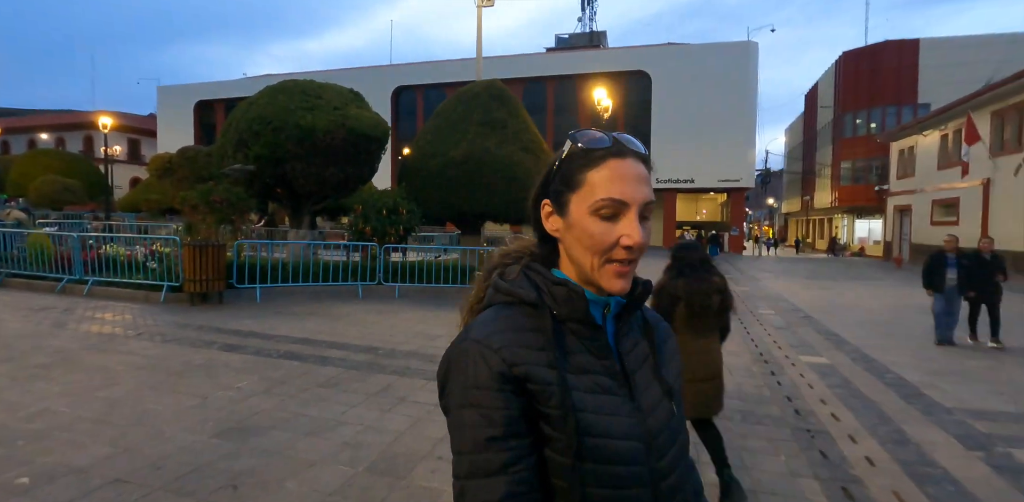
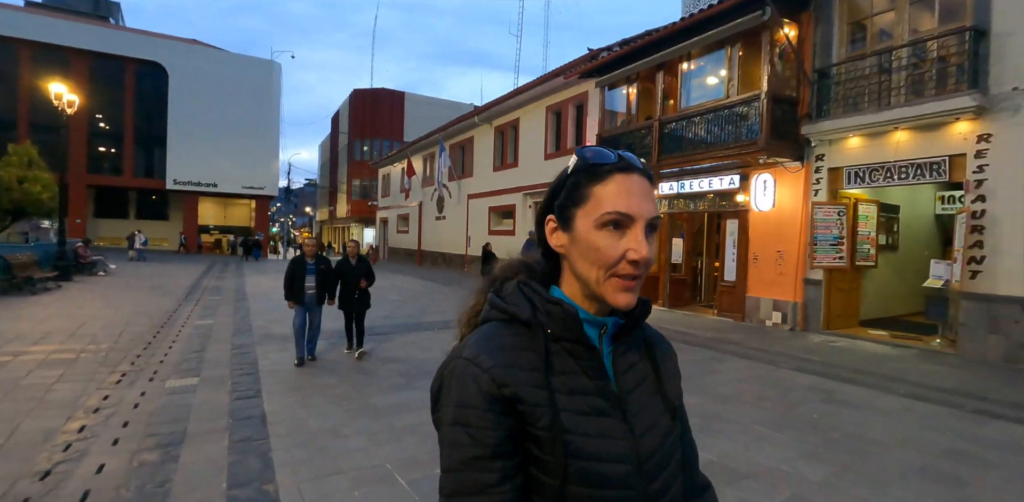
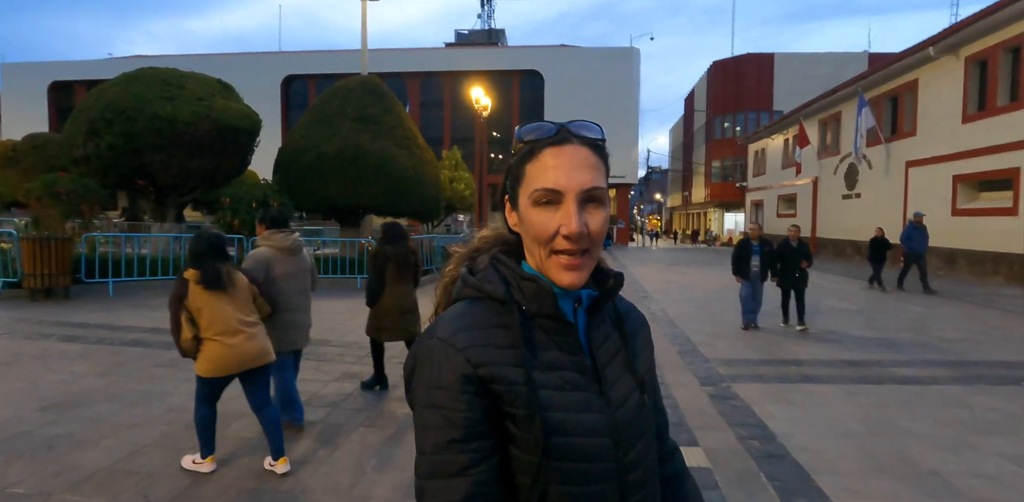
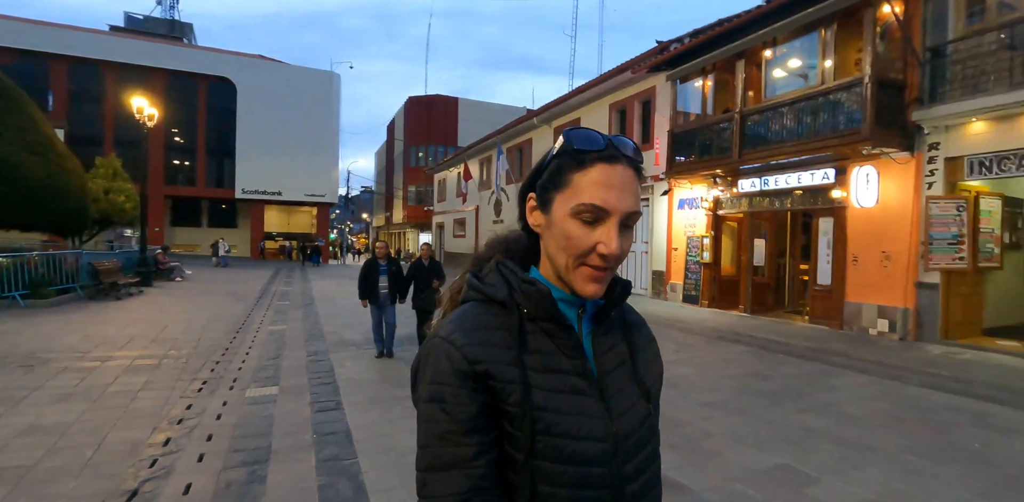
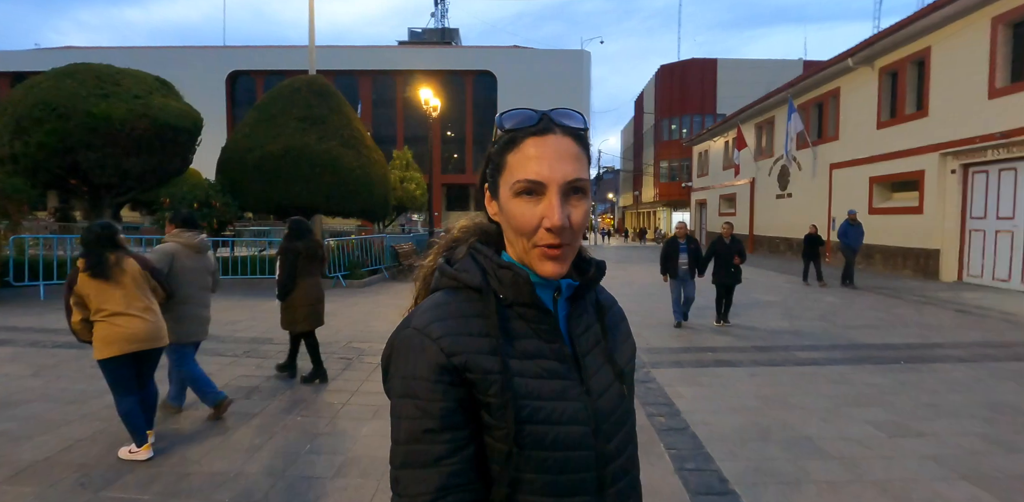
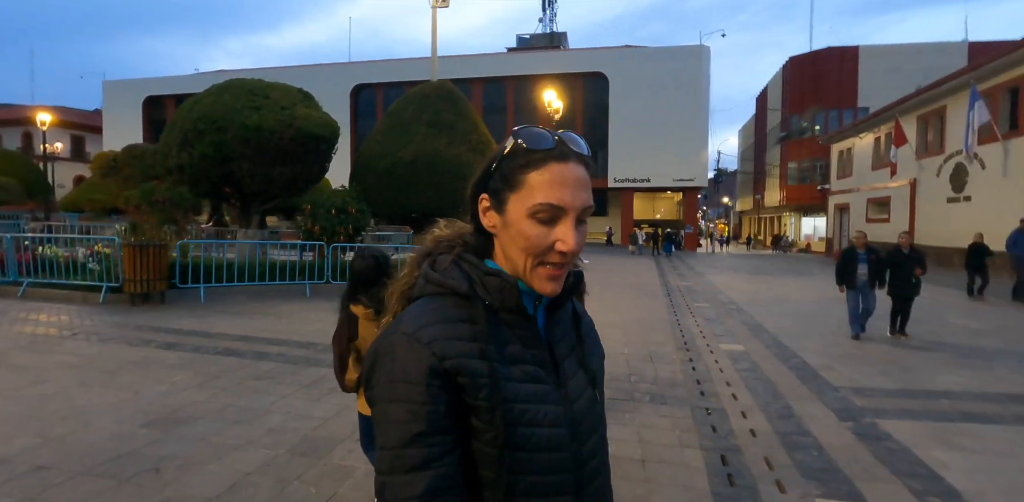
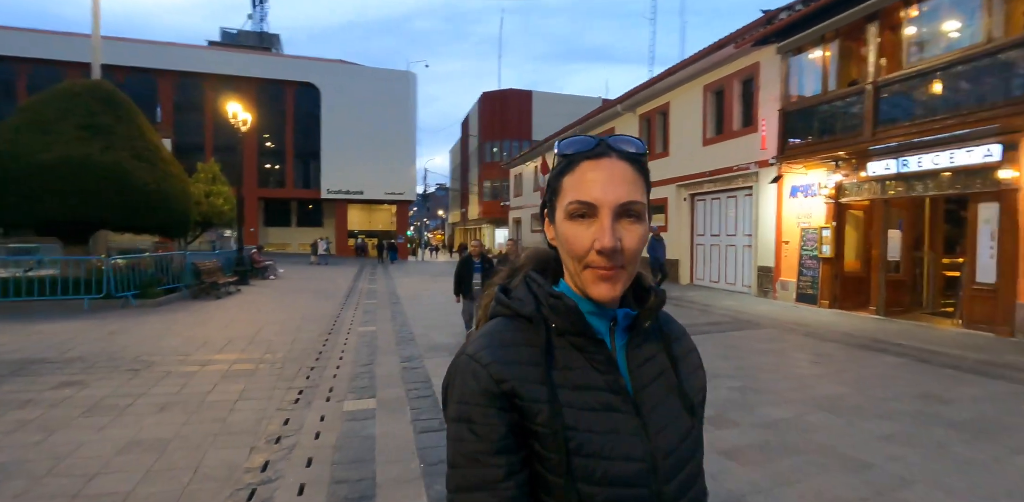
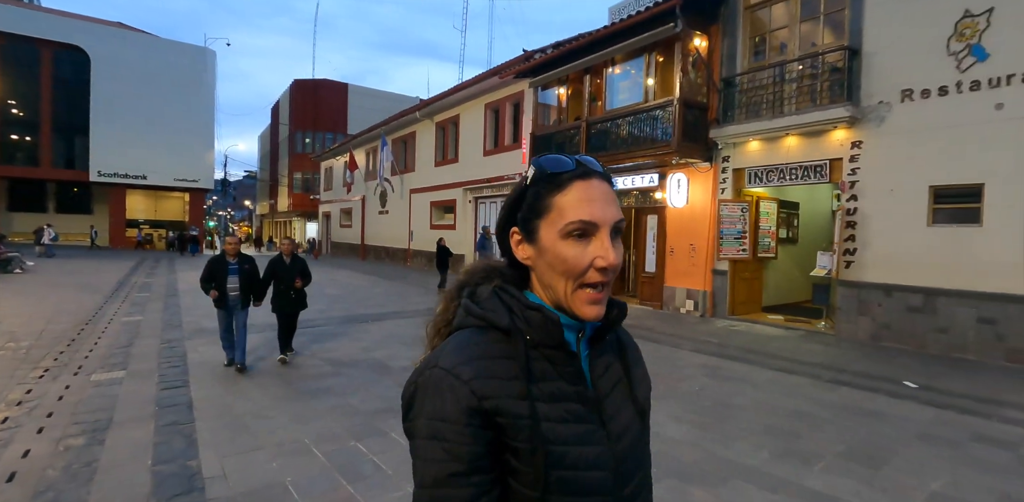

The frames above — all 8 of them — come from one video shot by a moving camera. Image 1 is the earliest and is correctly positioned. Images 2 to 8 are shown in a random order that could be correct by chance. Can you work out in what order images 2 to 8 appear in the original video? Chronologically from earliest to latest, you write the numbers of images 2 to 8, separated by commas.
6, 3, 5, 7, 4, 2, 8
